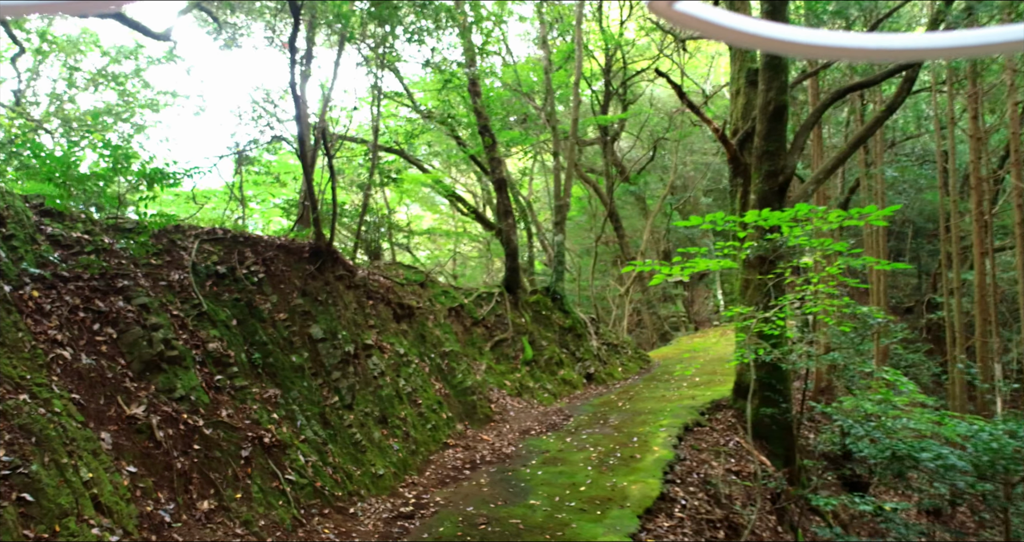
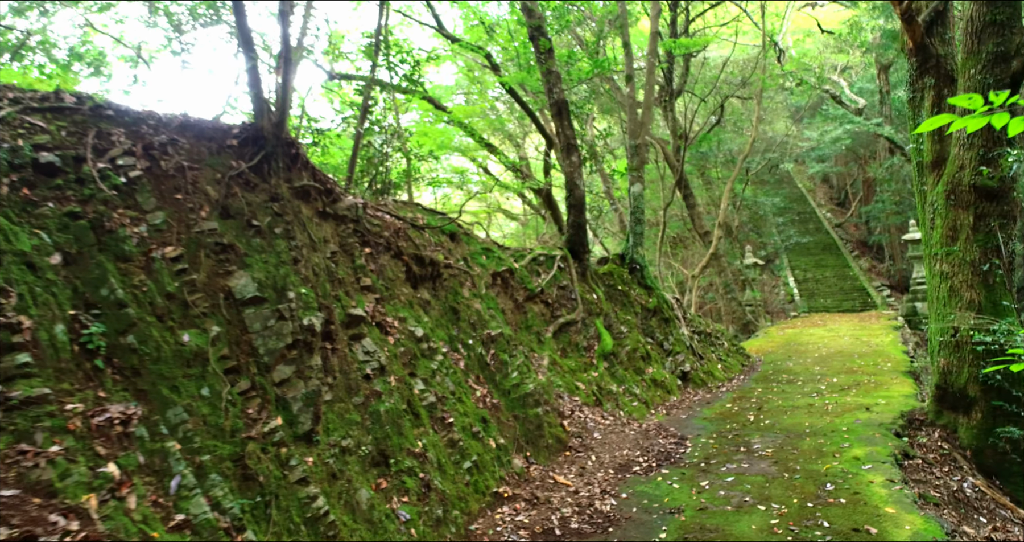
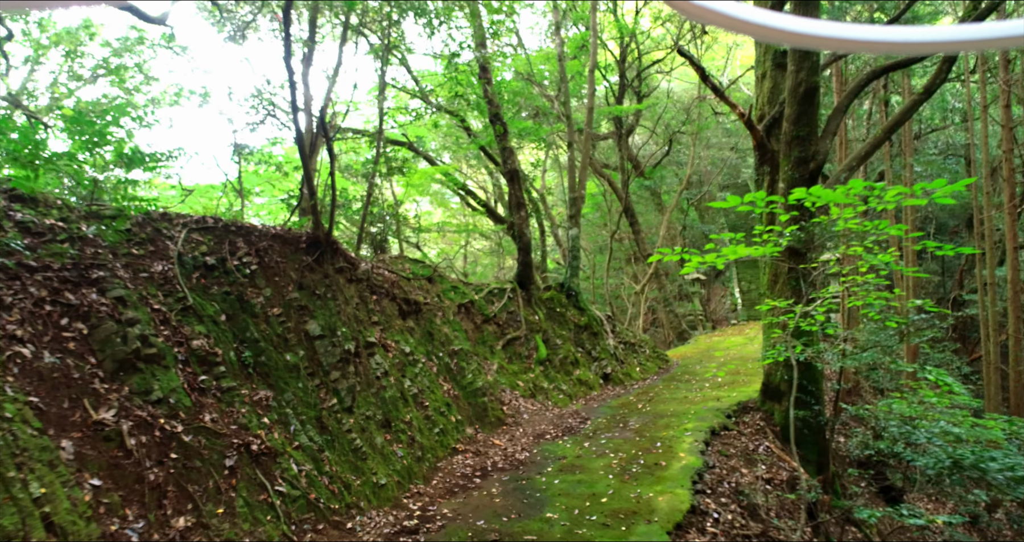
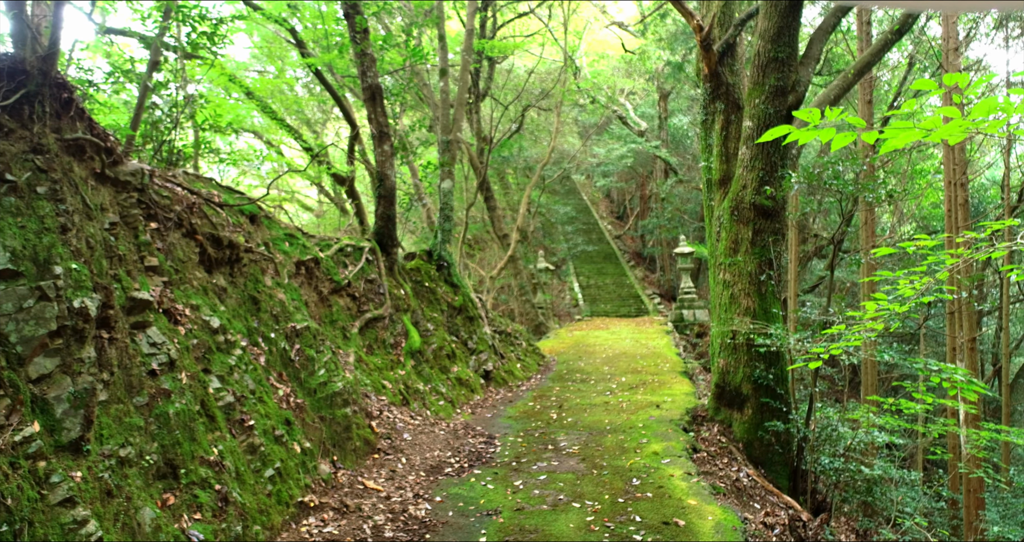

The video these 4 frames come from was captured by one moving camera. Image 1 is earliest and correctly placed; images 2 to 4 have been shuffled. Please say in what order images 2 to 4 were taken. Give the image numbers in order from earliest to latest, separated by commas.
3, 2, 4
